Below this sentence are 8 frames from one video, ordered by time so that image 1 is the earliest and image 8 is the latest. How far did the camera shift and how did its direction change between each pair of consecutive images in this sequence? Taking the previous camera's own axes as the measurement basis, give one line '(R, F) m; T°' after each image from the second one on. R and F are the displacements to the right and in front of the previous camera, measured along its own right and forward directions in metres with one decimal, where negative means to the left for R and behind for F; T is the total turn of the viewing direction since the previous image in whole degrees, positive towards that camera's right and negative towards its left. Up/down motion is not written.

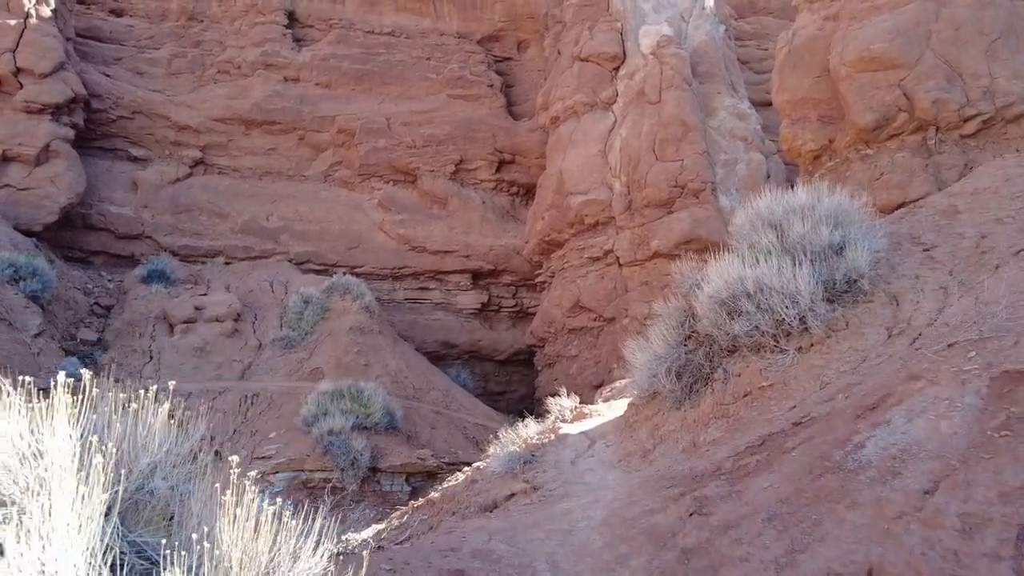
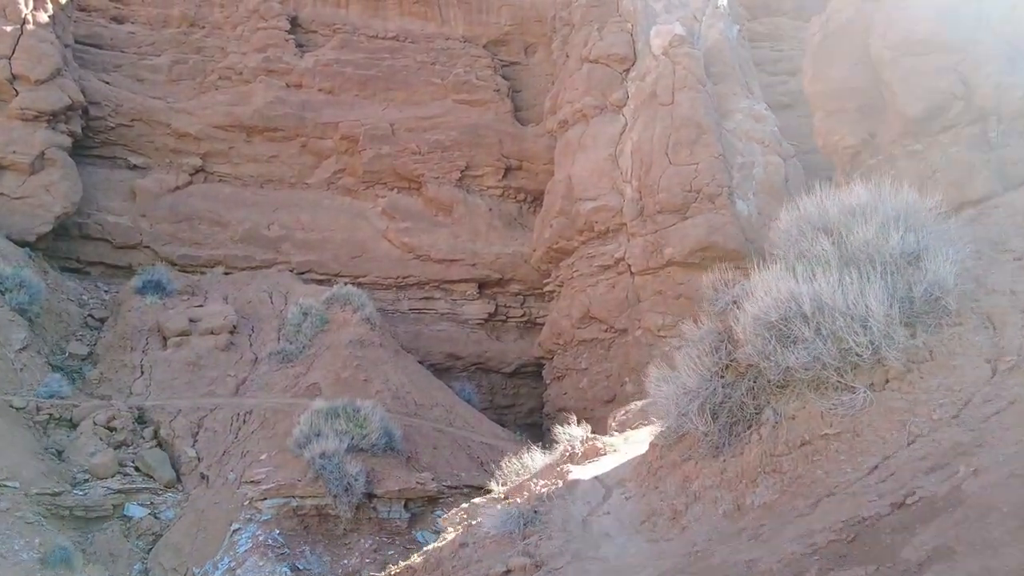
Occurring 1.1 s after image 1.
(0.0, +0.5) m; -1°
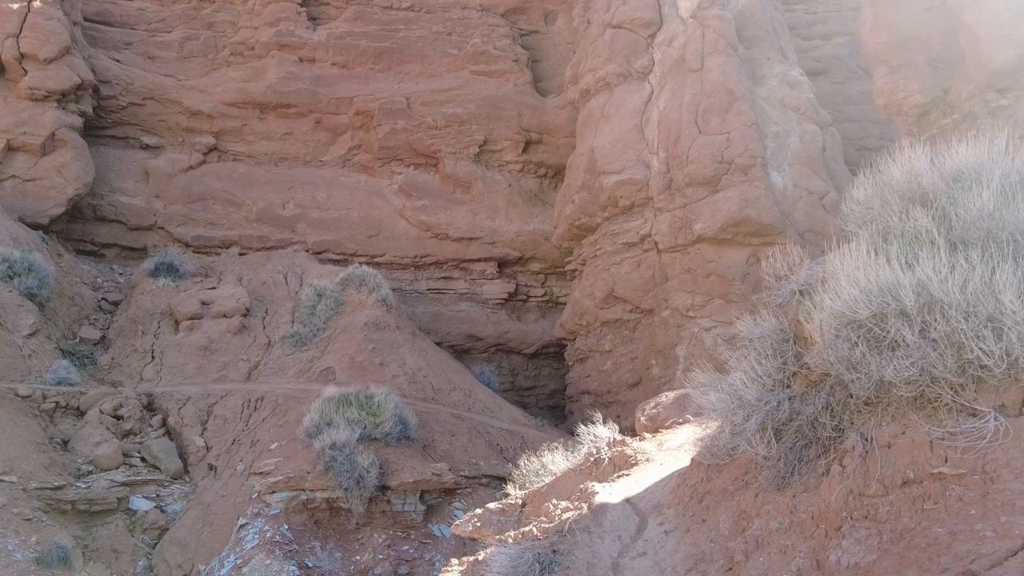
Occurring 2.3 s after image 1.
(0.0, +0.4) m; -2°
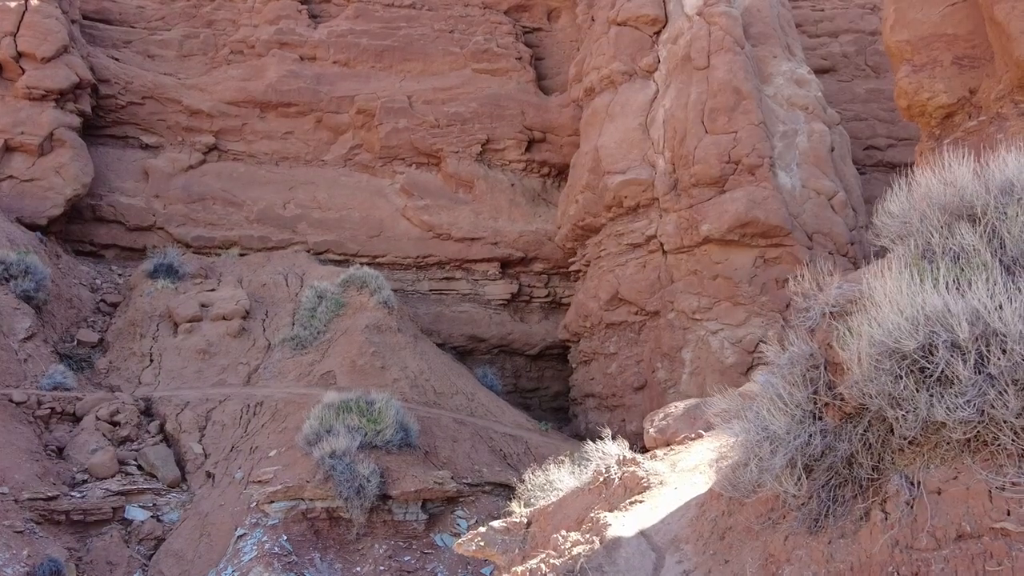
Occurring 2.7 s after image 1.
(0.0, +0.1) m; 0°
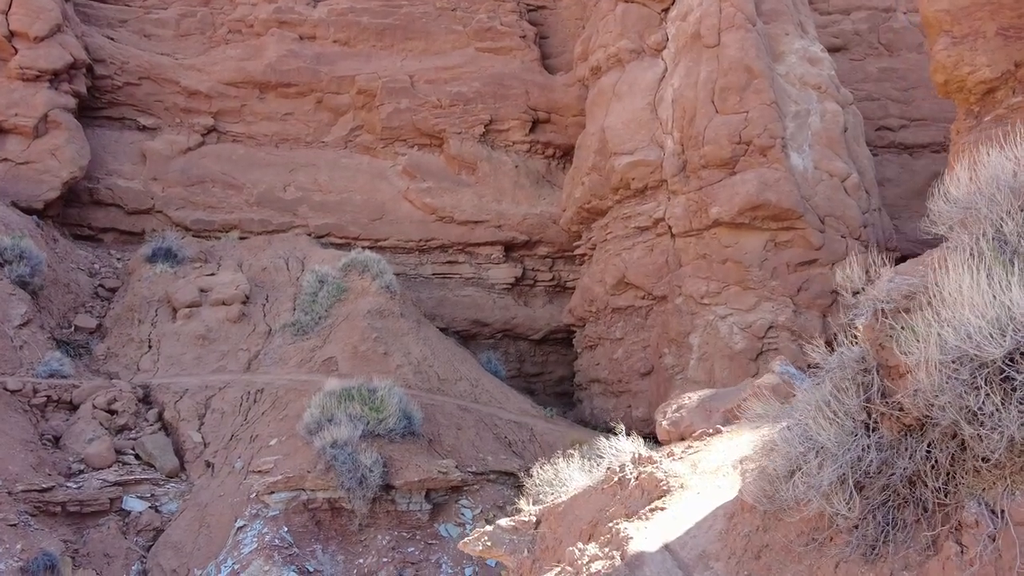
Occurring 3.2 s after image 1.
(0.0, +0.2) m; 0°
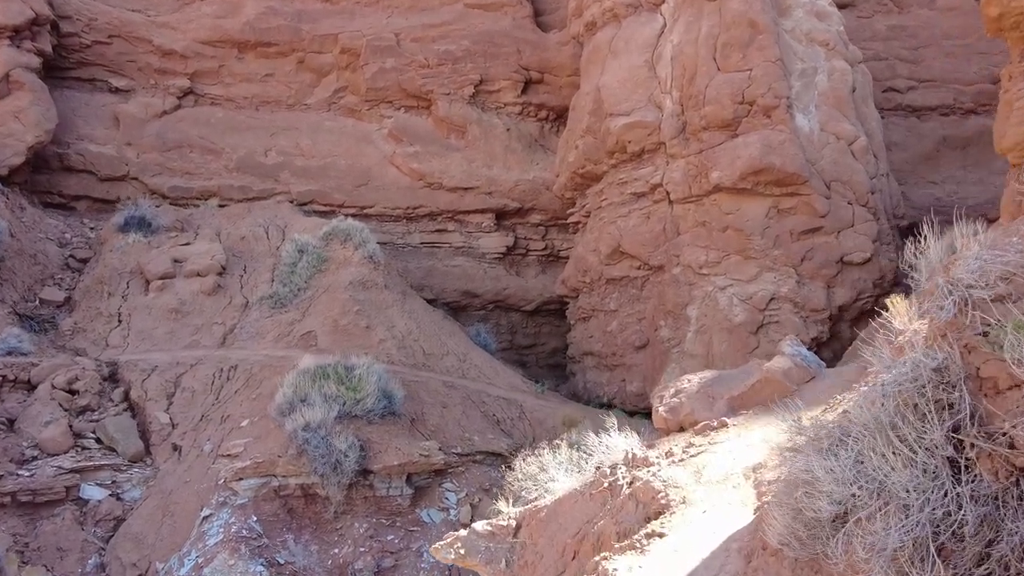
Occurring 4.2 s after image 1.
(+0.1, +0.4) m; 0°
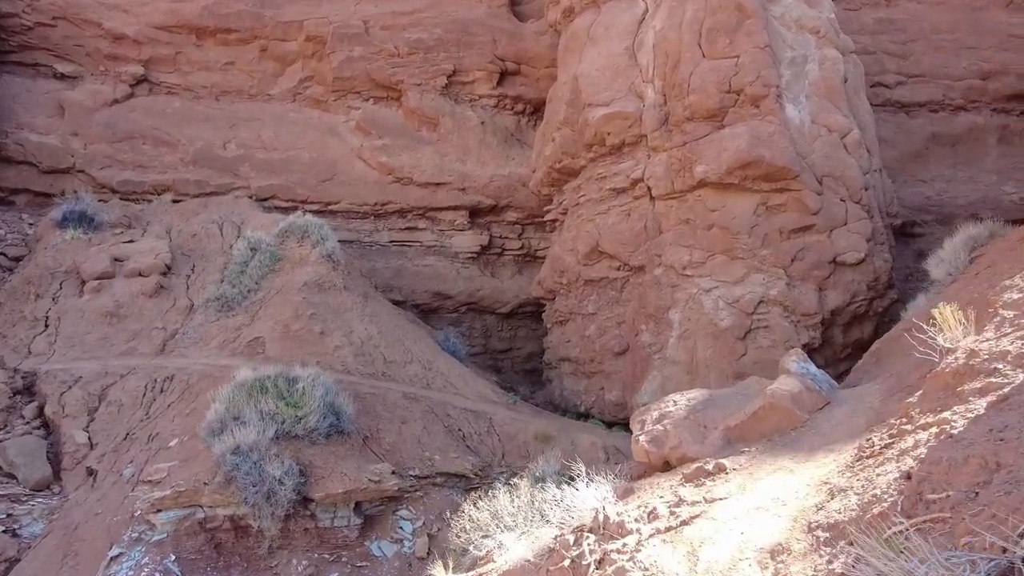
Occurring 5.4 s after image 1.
(+0.2, +0.6) m; +2°
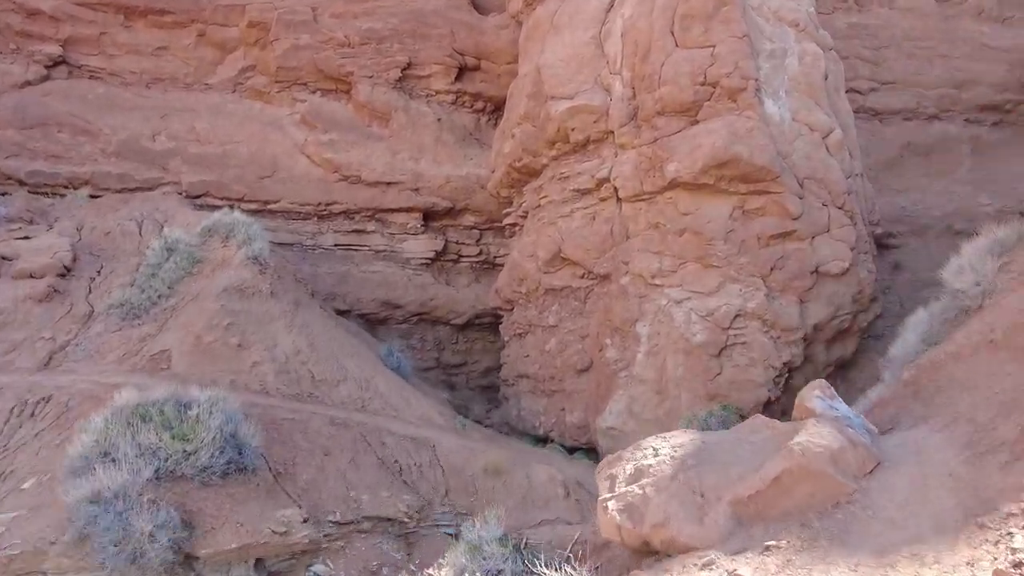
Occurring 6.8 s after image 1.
(+0.1, +0.9) m; +3°
